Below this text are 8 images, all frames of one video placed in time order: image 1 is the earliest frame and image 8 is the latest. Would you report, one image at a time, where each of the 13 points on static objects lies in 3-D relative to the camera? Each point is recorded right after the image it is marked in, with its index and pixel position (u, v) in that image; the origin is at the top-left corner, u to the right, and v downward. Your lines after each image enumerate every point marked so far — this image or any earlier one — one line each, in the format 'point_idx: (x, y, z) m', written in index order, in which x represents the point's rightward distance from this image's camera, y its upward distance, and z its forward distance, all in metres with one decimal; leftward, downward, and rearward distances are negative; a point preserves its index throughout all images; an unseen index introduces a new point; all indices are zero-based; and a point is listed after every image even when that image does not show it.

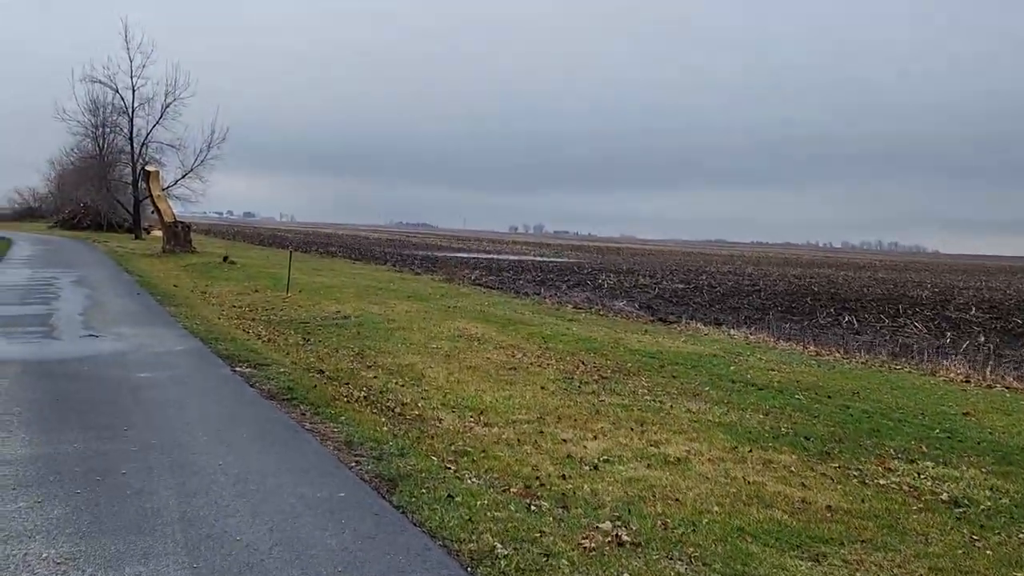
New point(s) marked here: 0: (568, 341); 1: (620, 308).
0: (+0.8, -0.8, +11.7) m
1: (+2.4, -0.4, +18.3) m
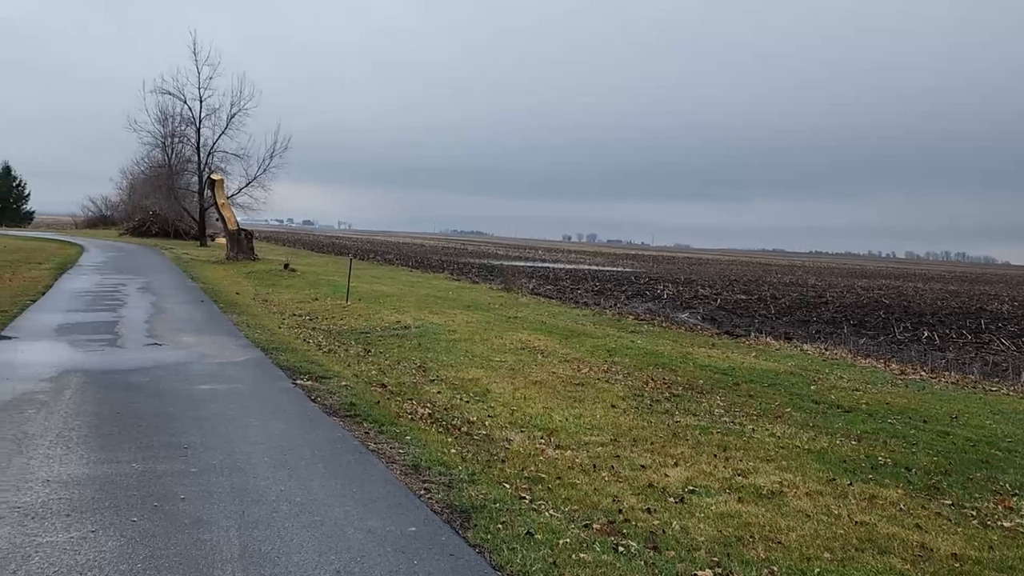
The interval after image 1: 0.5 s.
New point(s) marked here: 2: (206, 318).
0: (+1.7, -0.9, +11.2) m
1: (+3.7, -0.7, +17.7) m
2: (-4.6, -0.5, +12.2) m
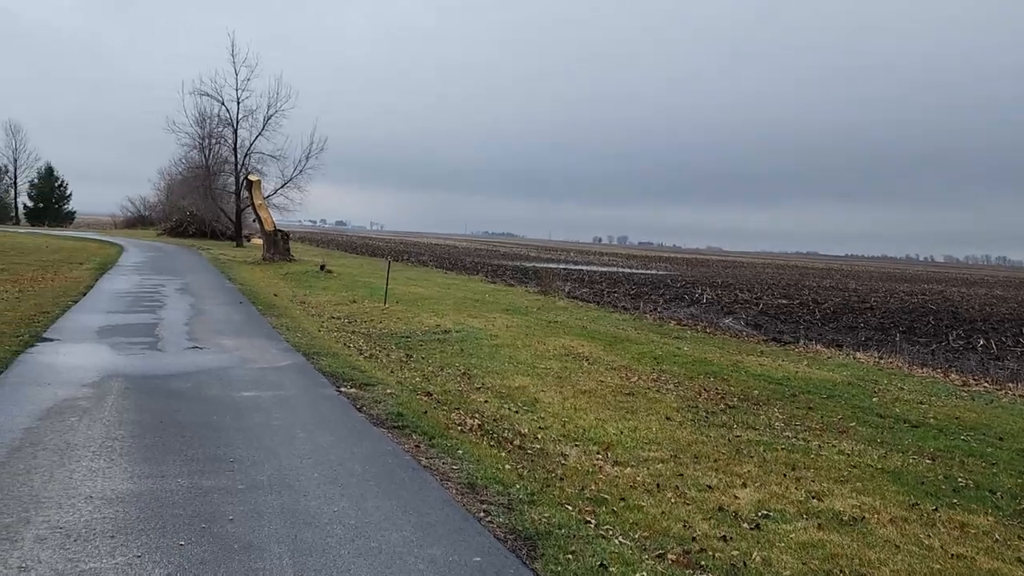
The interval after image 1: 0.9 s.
0: (+2.3, -1.0, +10.9) m
1: (+4.6, -0.8, +17.2) m
2: (-3.9, -0.5, +12.1) m
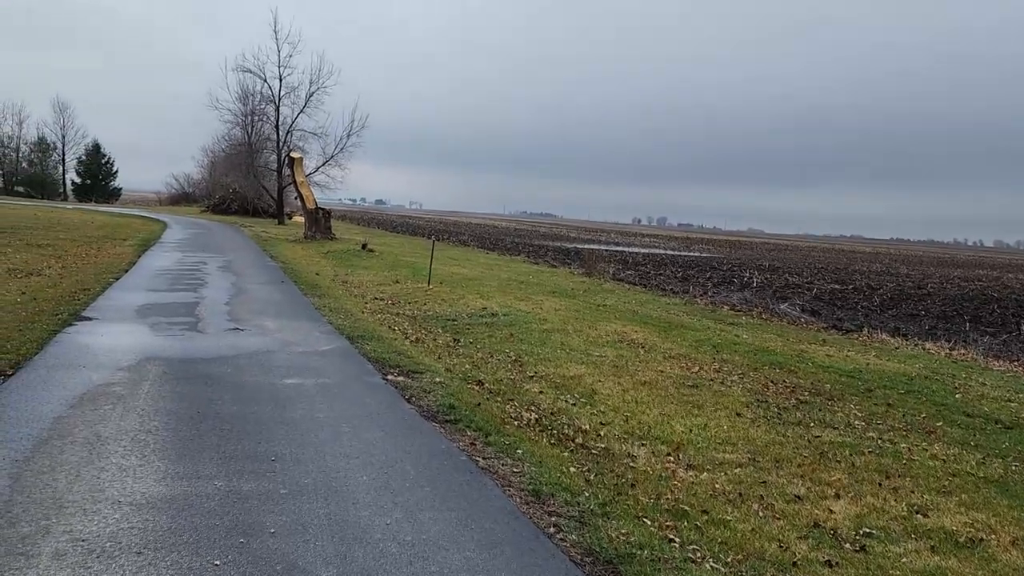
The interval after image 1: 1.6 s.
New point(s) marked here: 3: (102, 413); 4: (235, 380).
0: (+2.9, -0.8, +10.3) m
1: (+5.5, -0.5, +16.5) m
2: (-3.2, -0.2, +11.7) m
3: (-2.5, -0.8, +5.0) m
4: (-2.1, -0.7, +6.3) m
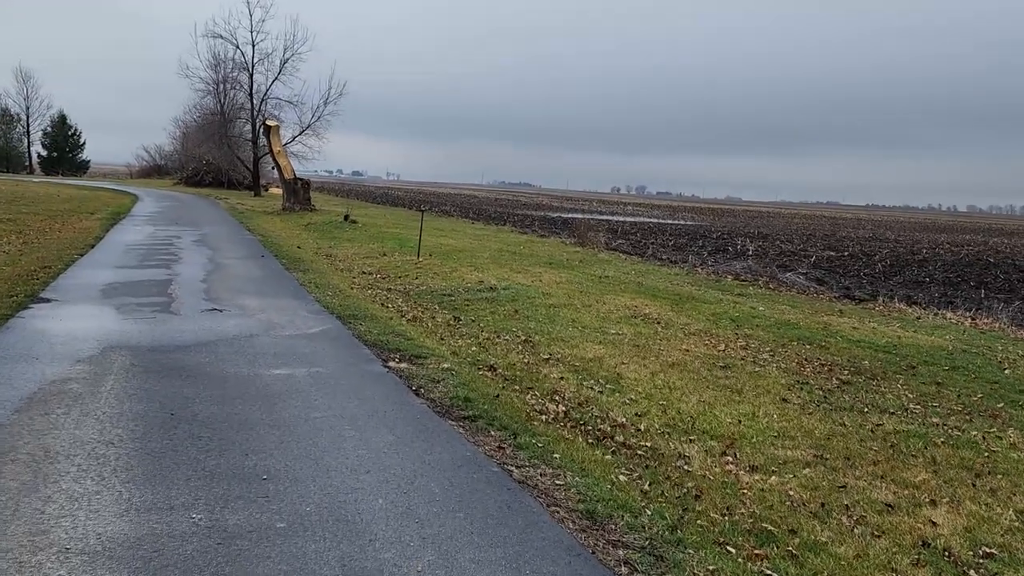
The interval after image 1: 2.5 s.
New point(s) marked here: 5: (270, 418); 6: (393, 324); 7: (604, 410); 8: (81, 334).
0: (+3.0, -0.4, +9.5) m
1: (+5.4, +0.2, +15.8) m
2: (-3.2, +0.1, +10.8) m
3: (-2.3, -0.7, +4.2) m
4: (-2.0, -0.6, +5.5) m
5: (-1.3, -0.7, +4.5) m
6: (-1.2, -0.4, +8.1) m
7: (+0.6, -0.8, +5.5) m
8: (-3.4, -0.4, +6.5) m
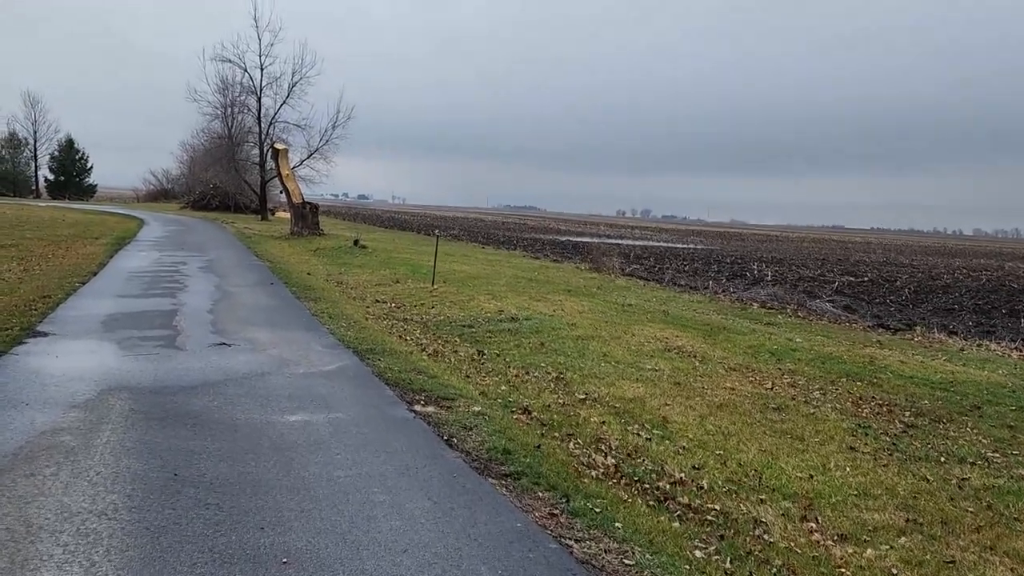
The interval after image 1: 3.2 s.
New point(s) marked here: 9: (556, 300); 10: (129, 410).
0: (+3.3, -0.8, +9.0) m
1: (+5.7, -0.4, +15.2) m
2: (-2.9, -0.2, +10.3) m
3: (-2.1, -0.9, +3.6) m
4: (-1.7, -0.8, +4.9) m
5: (-1.1, -0.9, +3.9) m
6: (-0.9, -0.7, +7.5) m
7: (+0.9, -1.0, +4.9) m
8: (-3.2, -0.6, +6.0) m
9: (+0.7, -0.2, +13.3) m
10: (-2.3, -0.7, +5.0) m
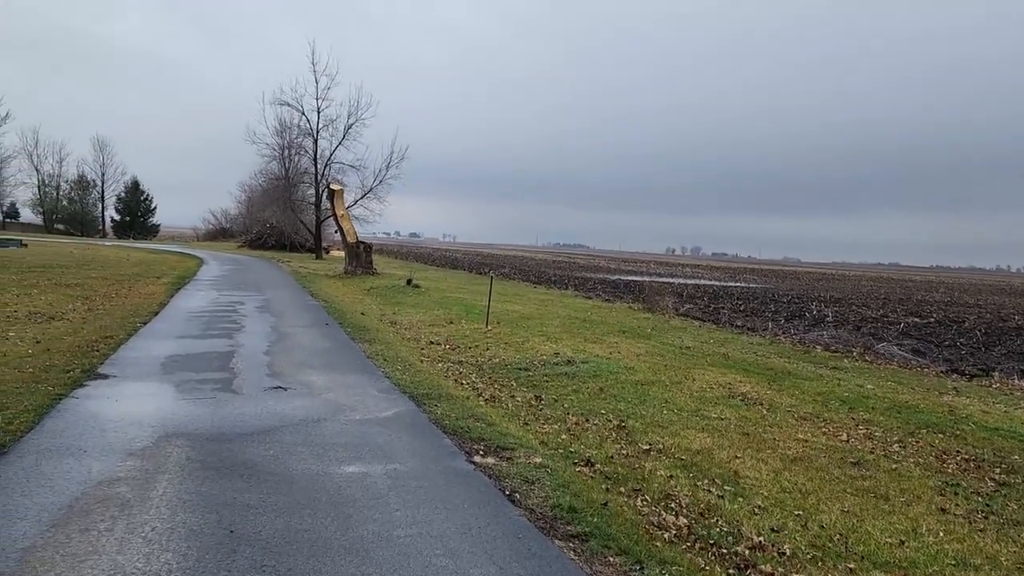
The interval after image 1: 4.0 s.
0: (+3.9, -1.3, +8.5) m
1: (+6.7, -1.1, +14.7) m
2: (-2.2, -0.8, +10.2) m
3: (-1.8, -1.1, +3.5) m
4: (-1.4, -1.1, +4.8) m
5: (-0.8, -1.1, +3.7) m
6: (-0.4, -1.0, +7.3) m
7: (+1.2, -1.3, +4.6) m
8: (-2.7, -0.9, +5.9) m
9: (+1.6, -0.8, +13.1) m
10: (-2.0, -1.0, +4.9) m
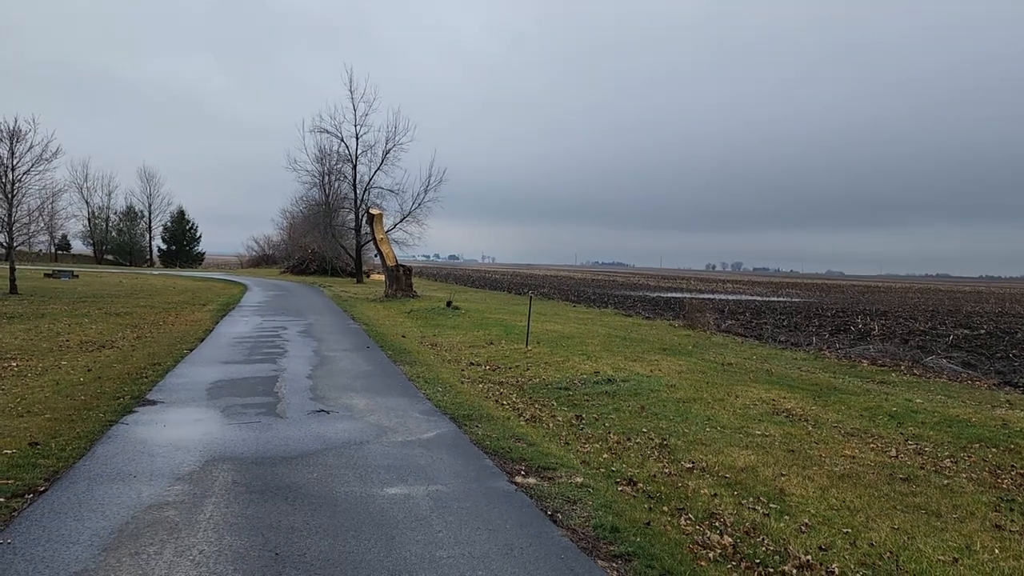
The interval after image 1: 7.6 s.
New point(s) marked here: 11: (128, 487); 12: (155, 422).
0: (+4.3, -1.4, +8.3) m
1: (+7.4, -1.3, +14.3) m
2: (-1.7, -1.1, +10.3) m
3: (-1.6, -1.2, +3.6) m
4: (-1.1, -1.2, +4.8) m
5: (-0.6, -1.2, +3.7) m
6: (0.0, -1.2, +7.3) m
7: (+1.5, -1.4, +4.5) m
8: (-2.4, -1.1, +6.1) m
9: (+2.2, -1.1, +13.0) m
10: (-1.7, -1.2, +5.0) m
11: (-2.3, -1.2, +4.8) m
12: (-2.9, -1.1, +6.8) m
